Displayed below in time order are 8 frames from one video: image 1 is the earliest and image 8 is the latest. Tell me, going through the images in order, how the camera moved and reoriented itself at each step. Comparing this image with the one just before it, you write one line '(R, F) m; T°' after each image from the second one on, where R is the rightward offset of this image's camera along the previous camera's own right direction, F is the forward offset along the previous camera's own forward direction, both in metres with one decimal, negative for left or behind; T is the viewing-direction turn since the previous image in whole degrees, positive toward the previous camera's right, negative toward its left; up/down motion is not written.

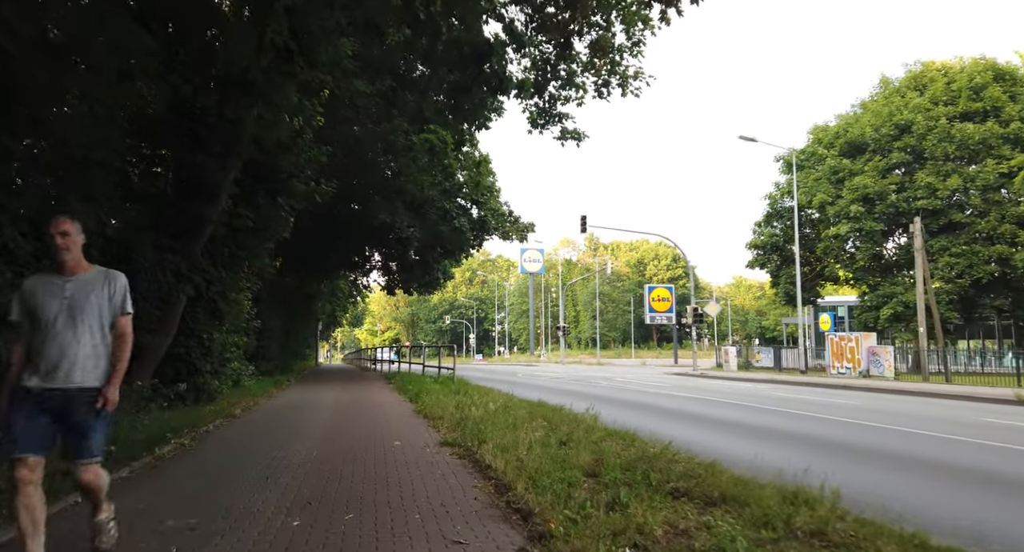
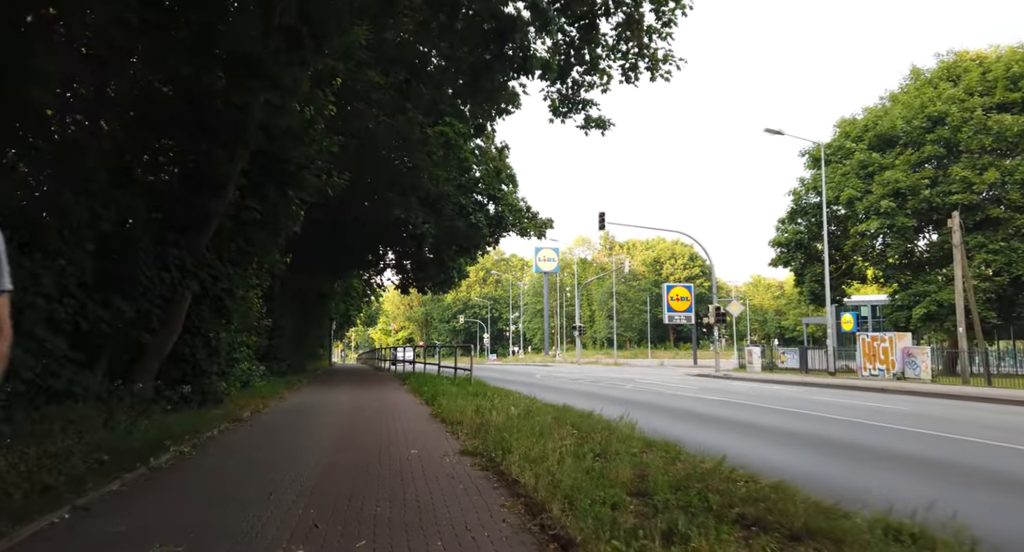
(-0.1, +0.7) m; -1°
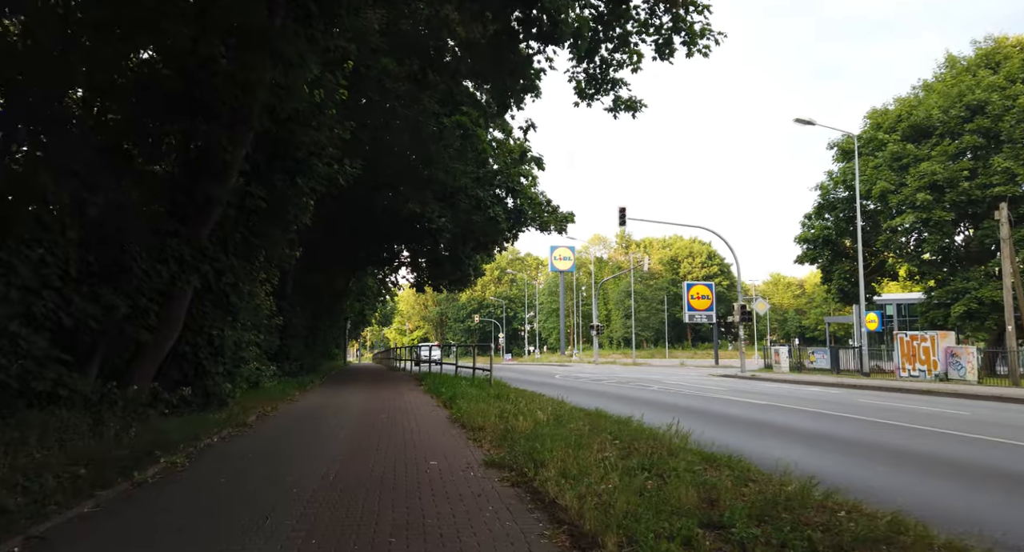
(-0.2, +0.9) m; -1°
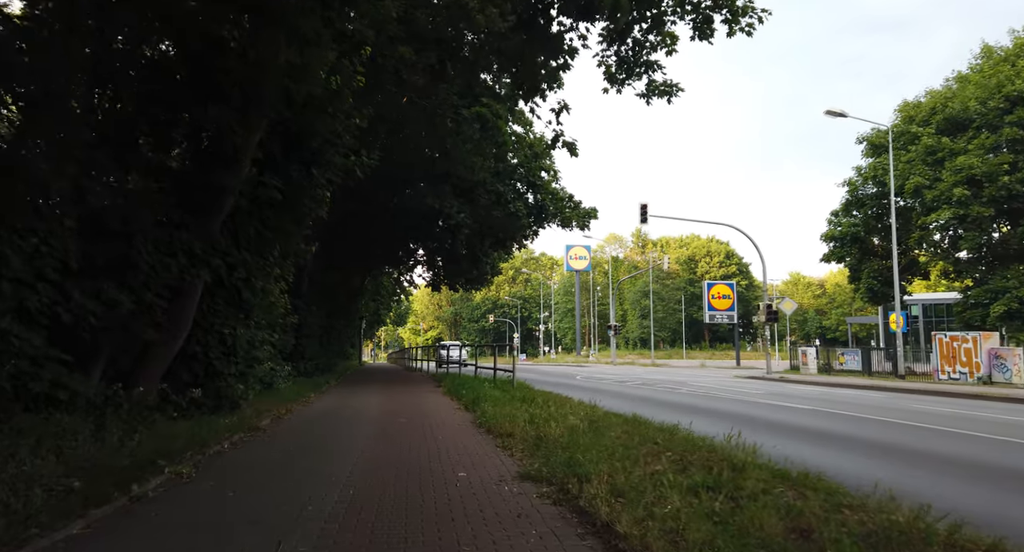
(-0.2, +0.7) m; -1°
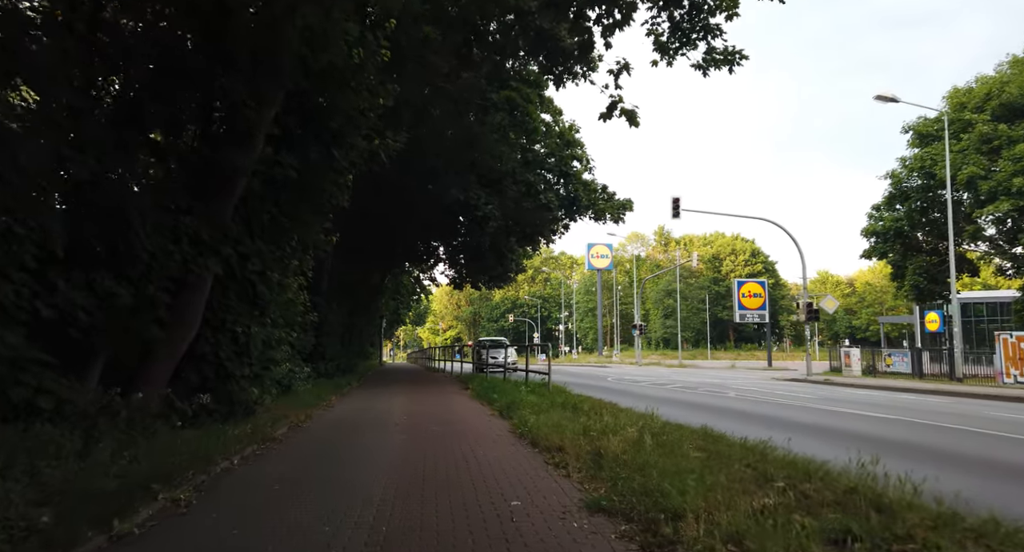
(-0.4, +1.1) m; -2°
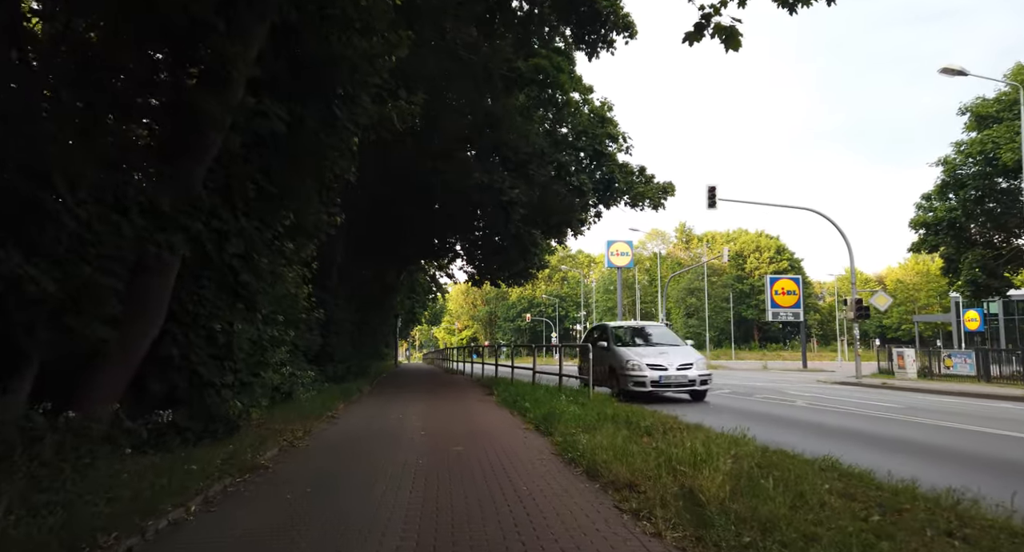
(-0.3, +1.9) m; -1°
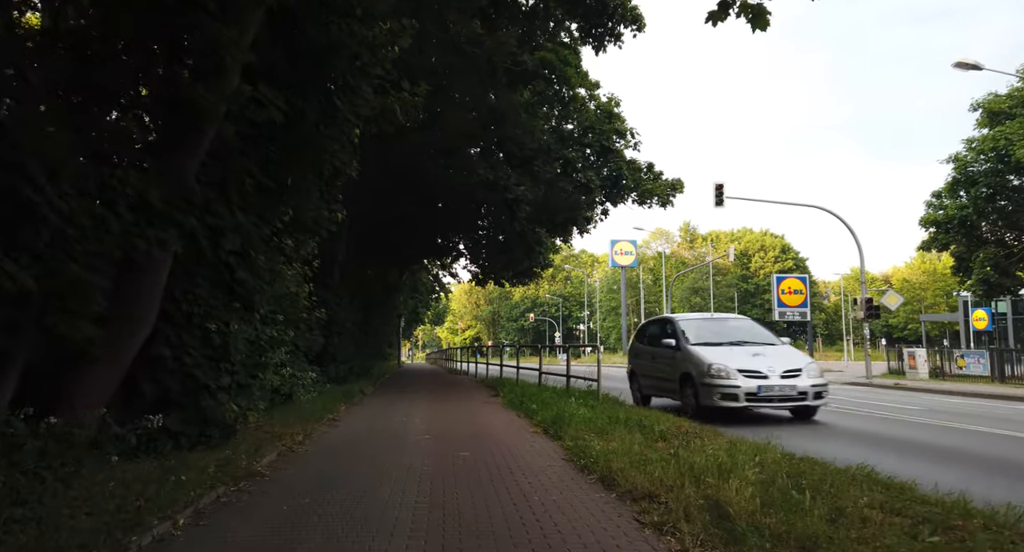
(-0.1, +0.3) m; 0°
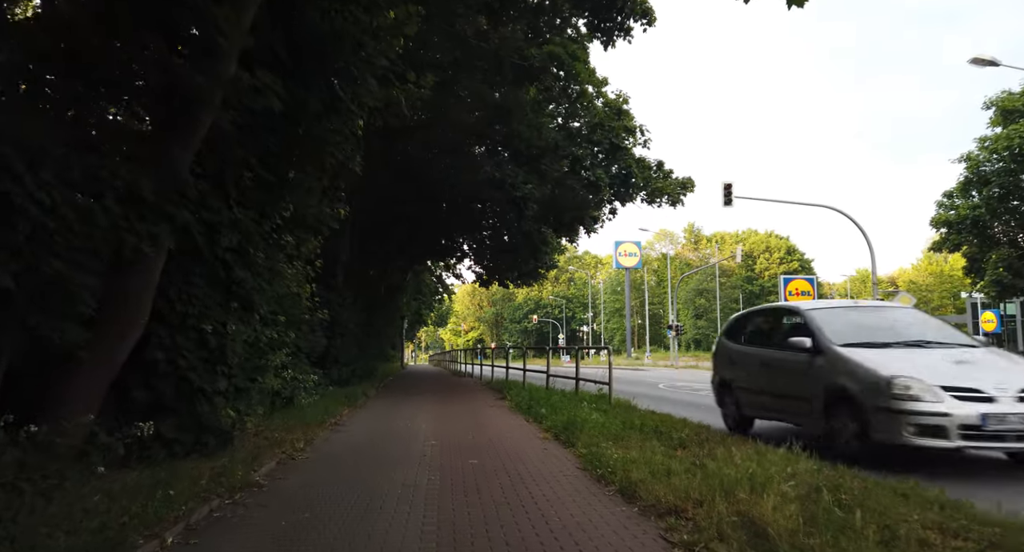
(-0.1, +0.4) m; 0°
